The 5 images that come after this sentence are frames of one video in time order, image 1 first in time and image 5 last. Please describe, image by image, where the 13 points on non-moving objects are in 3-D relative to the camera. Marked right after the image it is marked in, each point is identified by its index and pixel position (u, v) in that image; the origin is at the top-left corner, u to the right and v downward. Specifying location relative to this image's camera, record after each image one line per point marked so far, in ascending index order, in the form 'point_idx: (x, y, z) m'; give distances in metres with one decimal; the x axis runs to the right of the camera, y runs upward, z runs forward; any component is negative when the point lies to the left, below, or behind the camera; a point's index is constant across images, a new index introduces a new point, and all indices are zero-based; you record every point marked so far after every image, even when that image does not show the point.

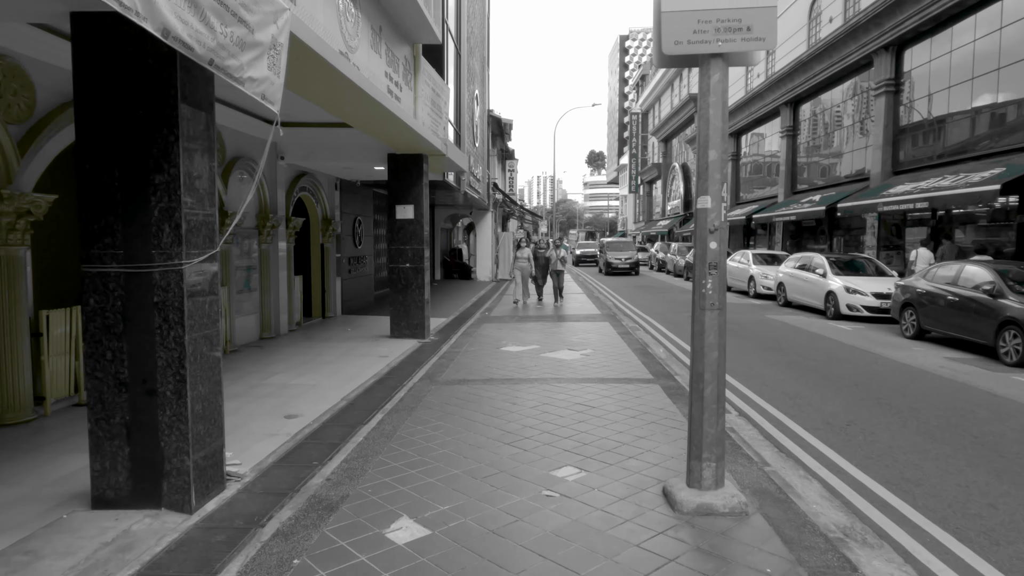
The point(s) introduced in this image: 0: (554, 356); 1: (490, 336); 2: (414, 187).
0: (+0.6, -1.0, +9.5) m
1: (-0.4, -0.9, +11.7) m
2: (-1.7, +1.7, +11.5) m
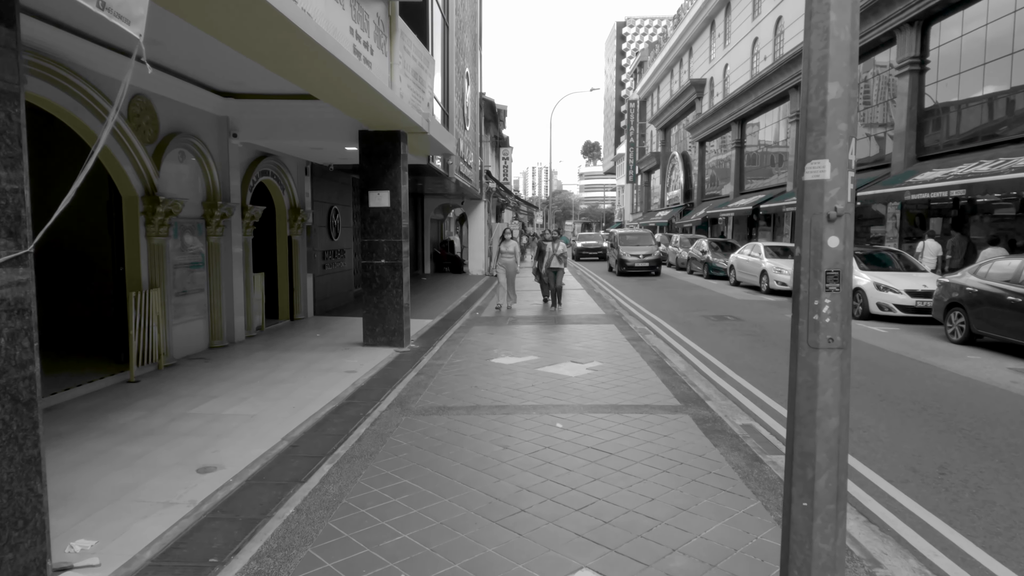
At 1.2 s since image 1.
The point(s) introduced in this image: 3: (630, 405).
0: (+0.5, -1.0, +7.9) m
1: (-0.5, -0.8, +10.1) m
2: (-1.8, +1.8, +9.8) m
3: (+1.1, -1.1, +6.3) m
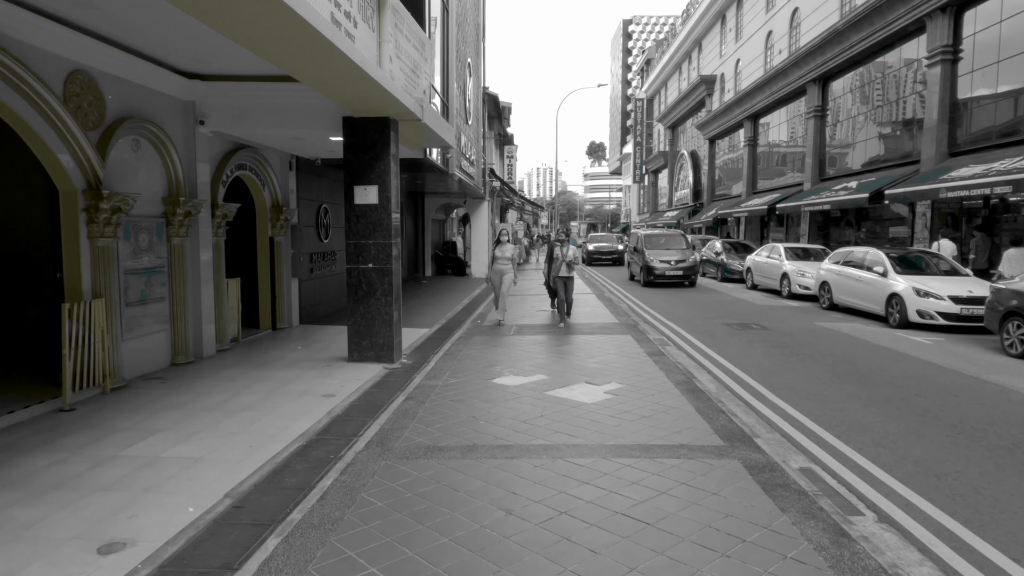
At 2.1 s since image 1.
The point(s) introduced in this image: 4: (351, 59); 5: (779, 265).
0: (+0.5, -1.1, +6.7) m
1: (-0.4, -0.9, +8.9) m
2: (-1.7, +1.6, +8.7) m
3: (+1.2, -1.2, +5.1) m
4: (-1.7, +2.4, +7.0) m
5: (+7.9, +0.7, +19.6) m
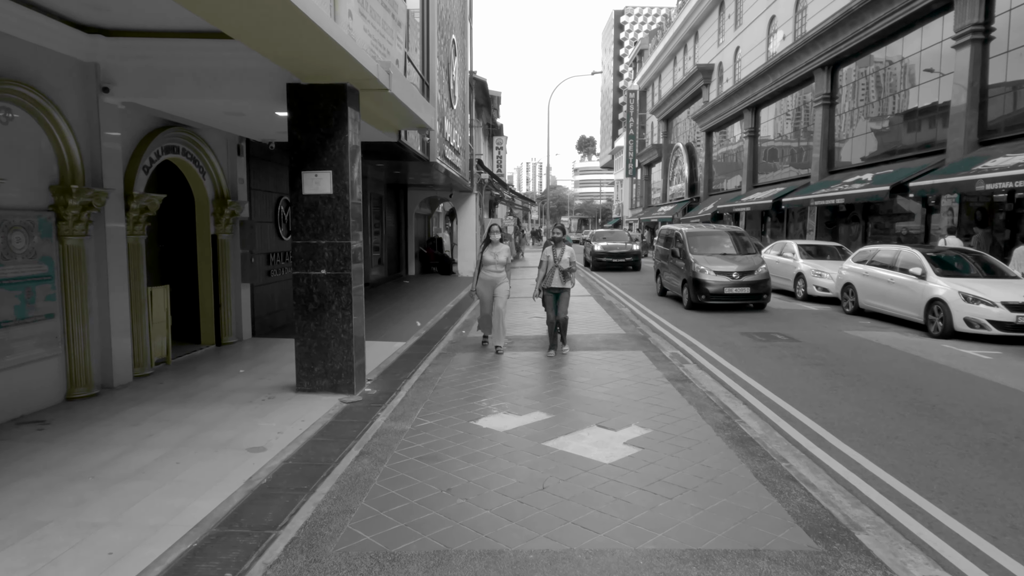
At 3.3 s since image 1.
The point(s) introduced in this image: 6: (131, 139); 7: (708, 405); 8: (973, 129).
0: (+0.5, -1.3, +5.0) m
1: (-0.5, -1.1, +7.2) m
2: (-1.9, +1.5, +6.9) m
3: (+1.1, -1.4, +3.4) m
4: (-1.8, +2.3, +5.2) m
5: (+7.6, +0.6, +17.9) m
6: (-4.3, +1.7, +7.5) m
7: (+1.9, -1.1, +6.5) m
8: (+12.1, +4.2, +17.6) m
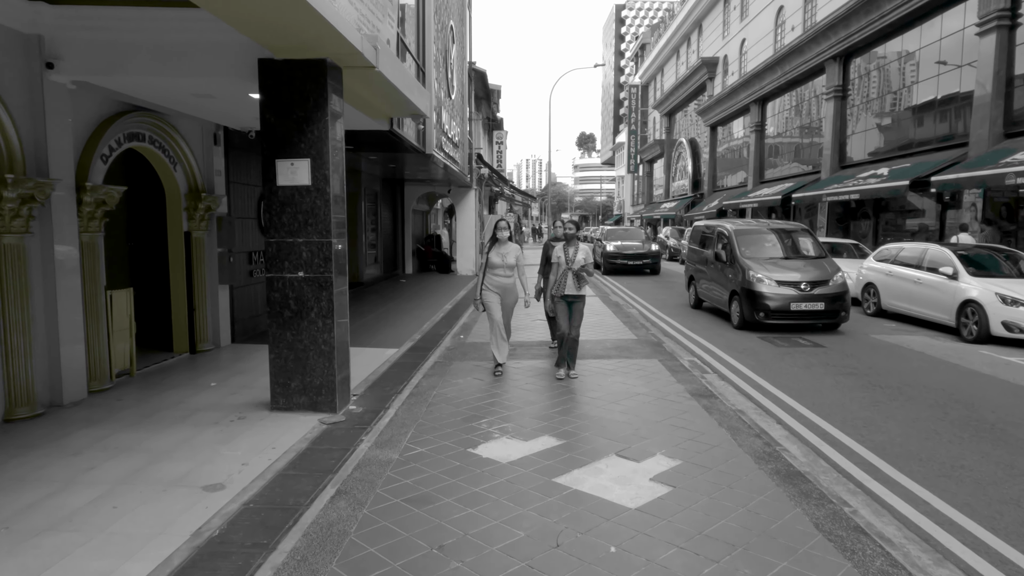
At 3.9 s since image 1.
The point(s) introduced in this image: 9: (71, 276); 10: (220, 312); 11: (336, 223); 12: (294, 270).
0: (+0.5, -1.3, +4.2) m
1: (-0.5, -1.1, +6.3) m
2: (-1.8, +1.5, +6.0) m
3: (+1.2, -1.4, +2.6) m
4: (-1.7, +2.2, +4.4) m
5: (+7.6, +0.7, +17.1) m
6: (-4.2, +1.6, +6.6) m
7: (+2.0, -1.2, +5.7) m
8: (+12.2, +4.2, +16.7) m
9: (-4.1, +0.1, +6.2) m
10: (-4.0, -0.3, +9.0) m
11: (-1.6, +0.6, +6.2) m
12: (-2.0, +0.2, +6.1) m
